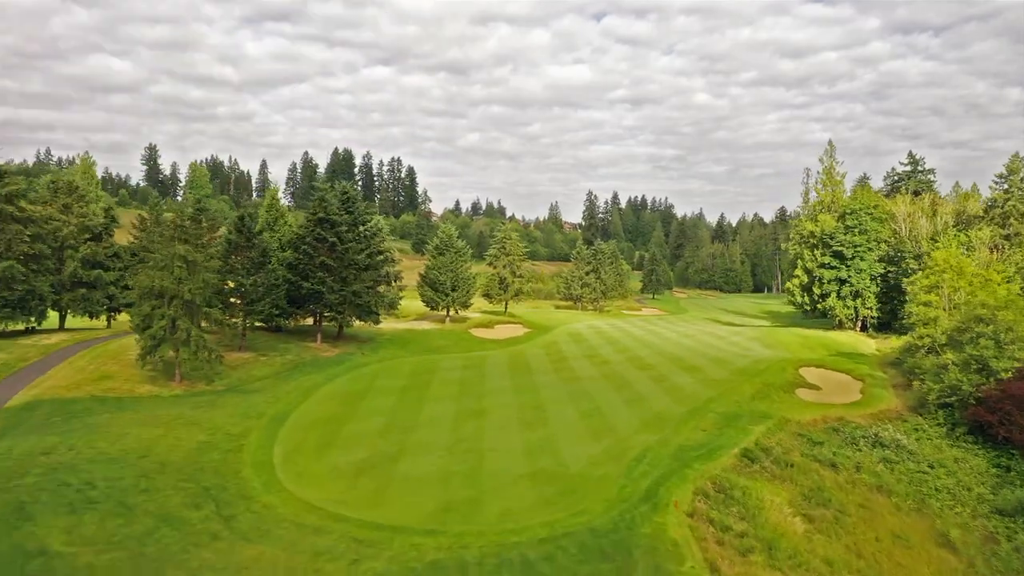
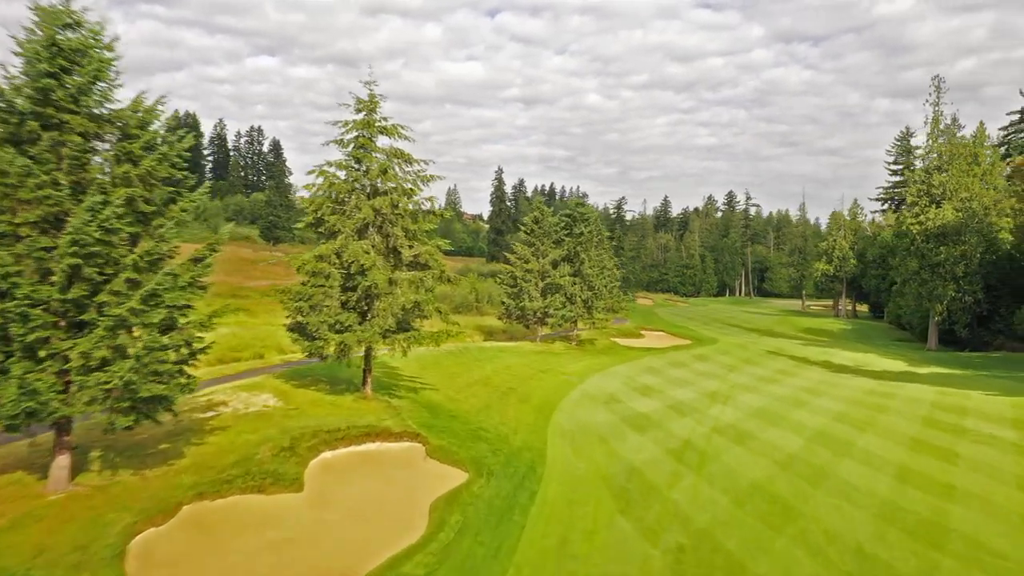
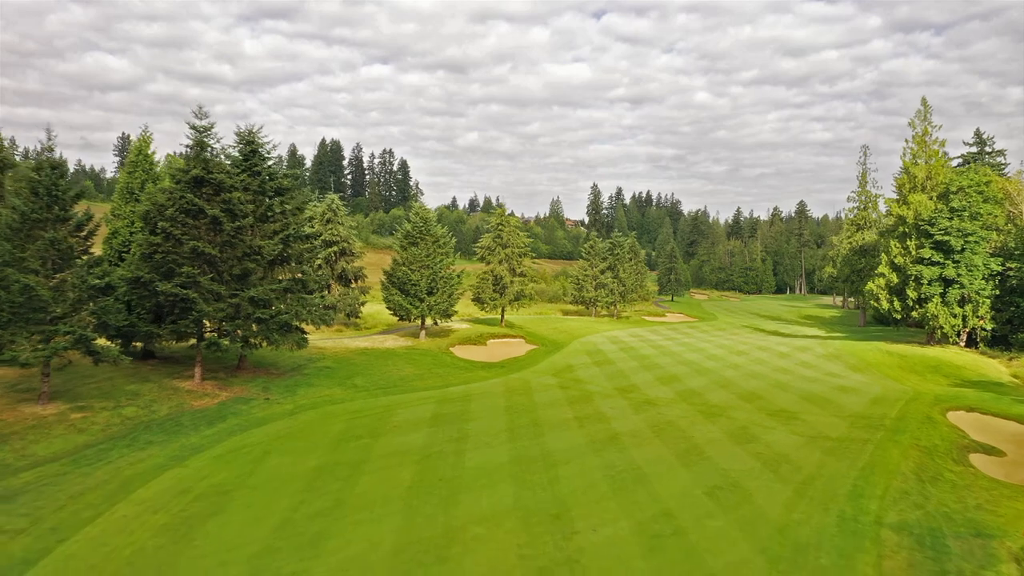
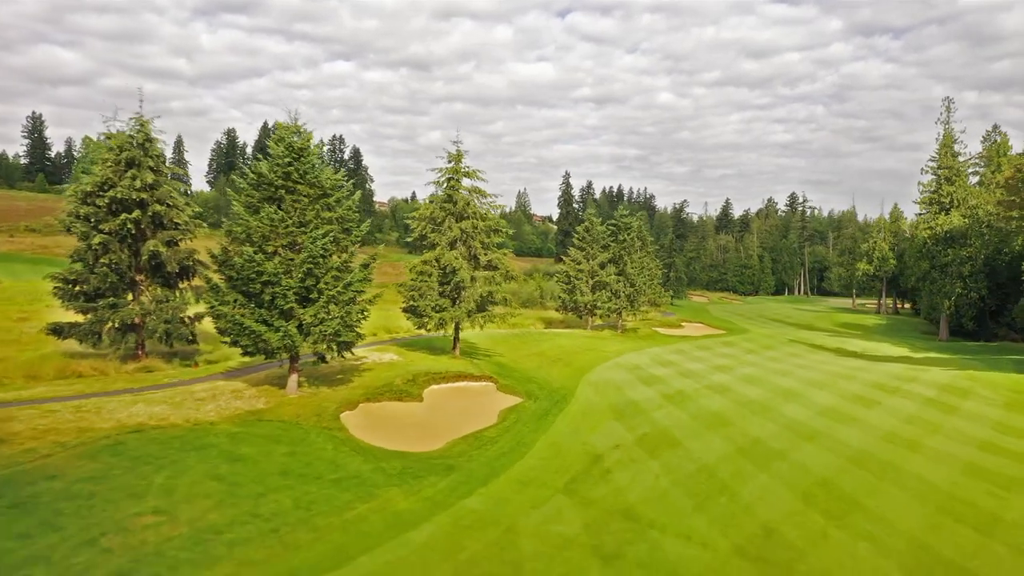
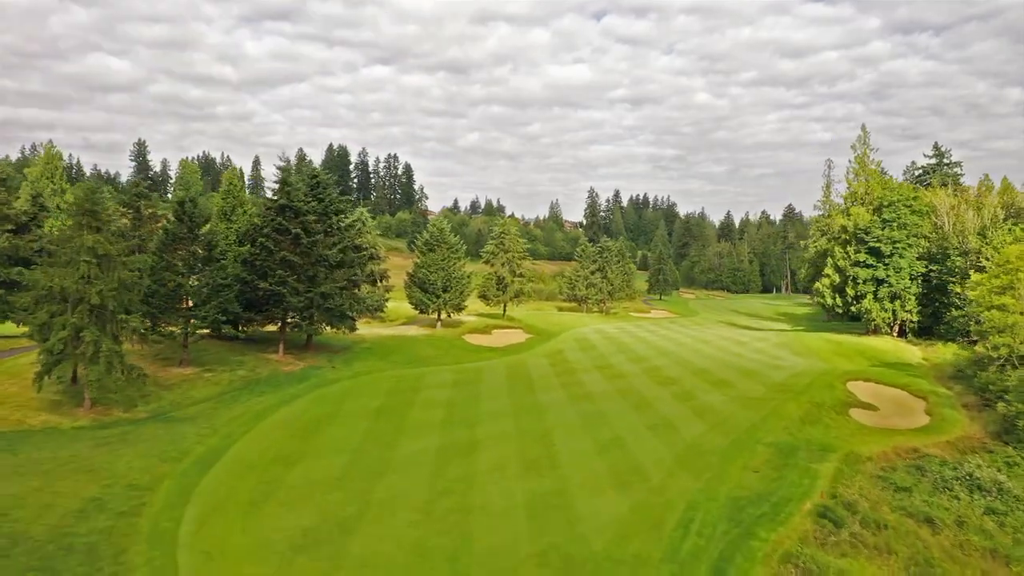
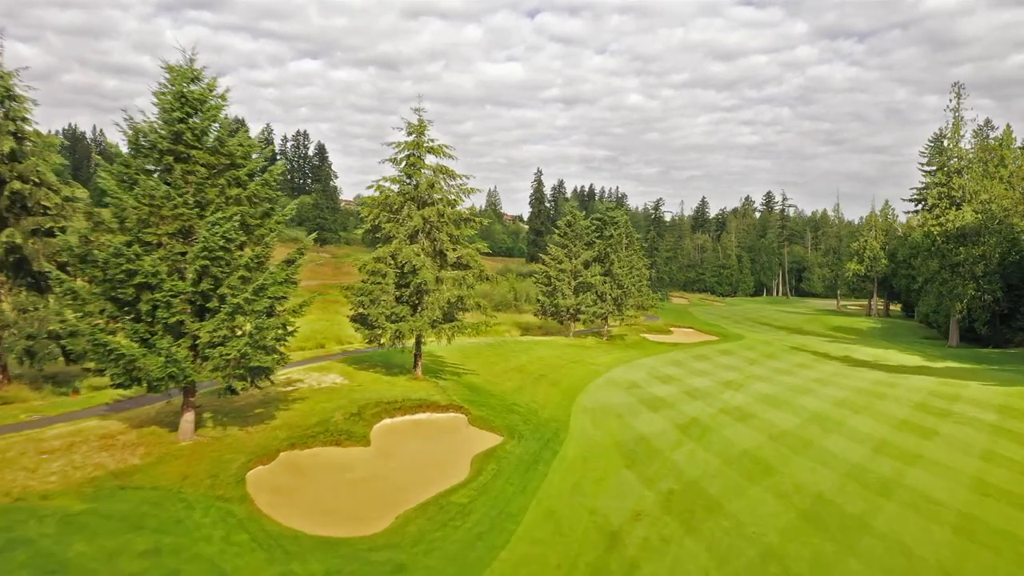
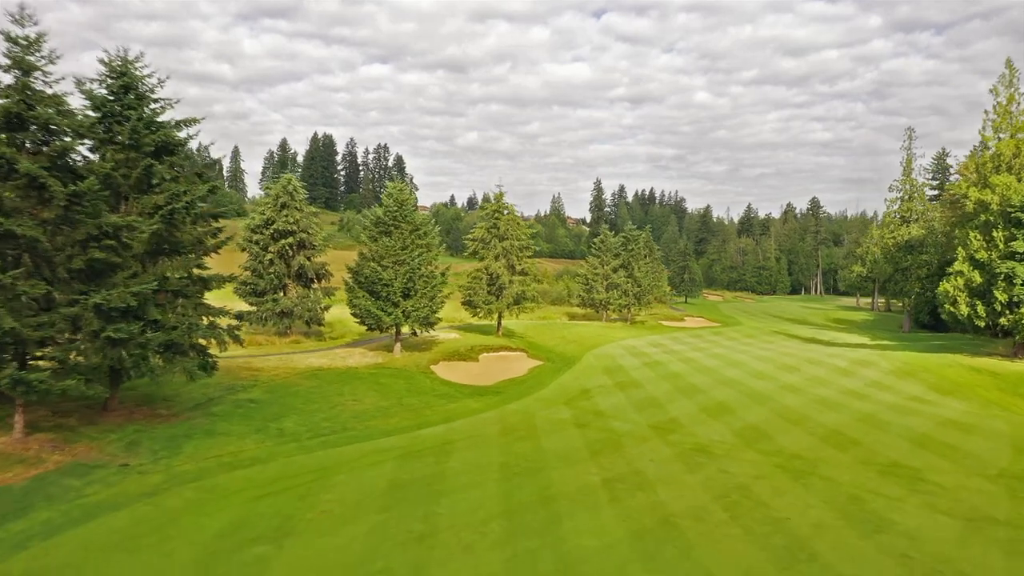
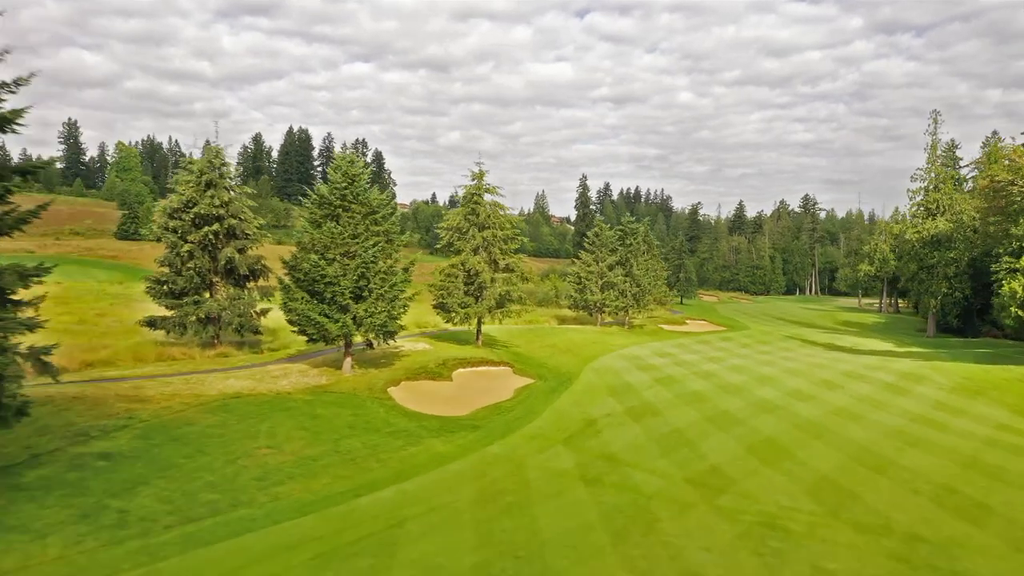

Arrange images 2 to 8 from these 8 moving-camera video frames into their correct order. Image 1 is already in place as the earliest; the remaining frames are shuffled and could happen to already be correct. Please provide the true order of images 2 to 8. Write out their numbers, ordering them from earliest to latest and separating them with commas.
5, 3, 7, 8, 4, 6, 2
